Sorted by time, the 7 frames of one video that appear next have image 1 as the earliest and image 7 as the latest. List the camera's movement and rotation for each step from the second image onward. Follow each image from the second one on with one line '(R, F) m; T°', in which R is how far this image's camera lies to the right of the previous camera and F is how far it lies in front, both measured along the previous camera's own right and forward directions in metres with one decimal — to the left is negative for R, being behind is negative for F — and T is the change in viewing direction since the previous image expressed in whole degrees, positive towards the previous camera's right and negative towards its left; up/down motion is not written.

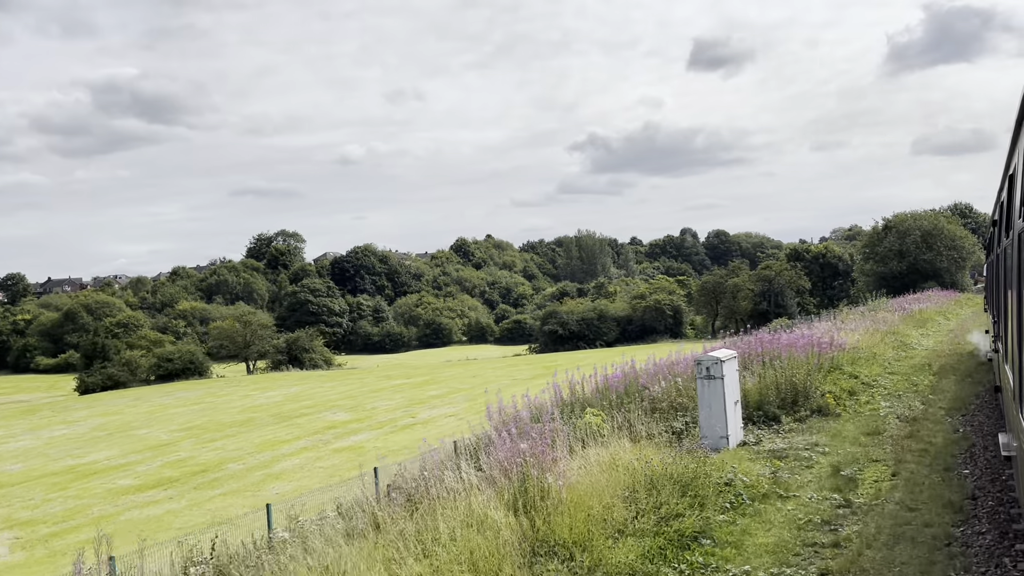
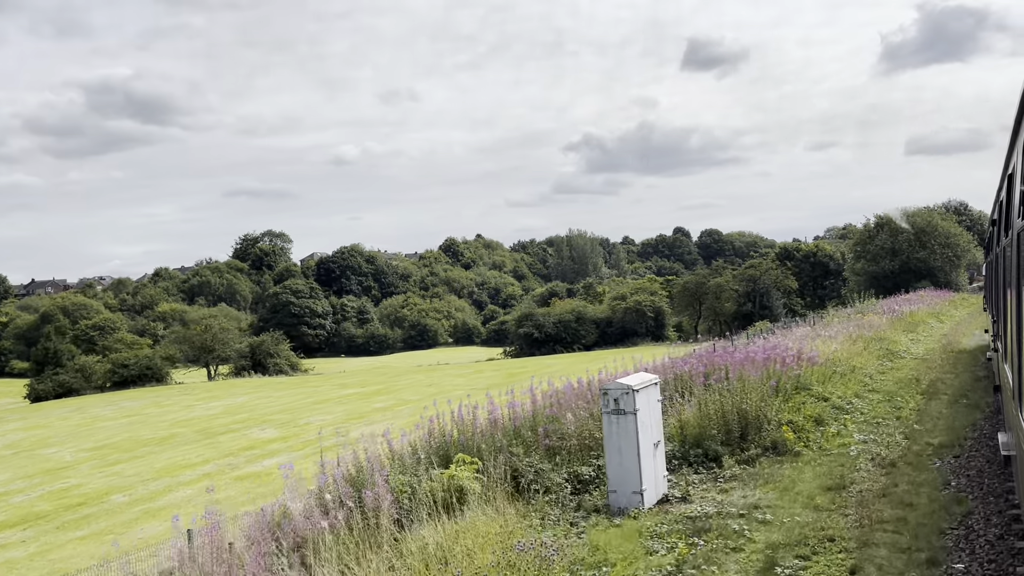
(+1.0, +1.9) m; 0°
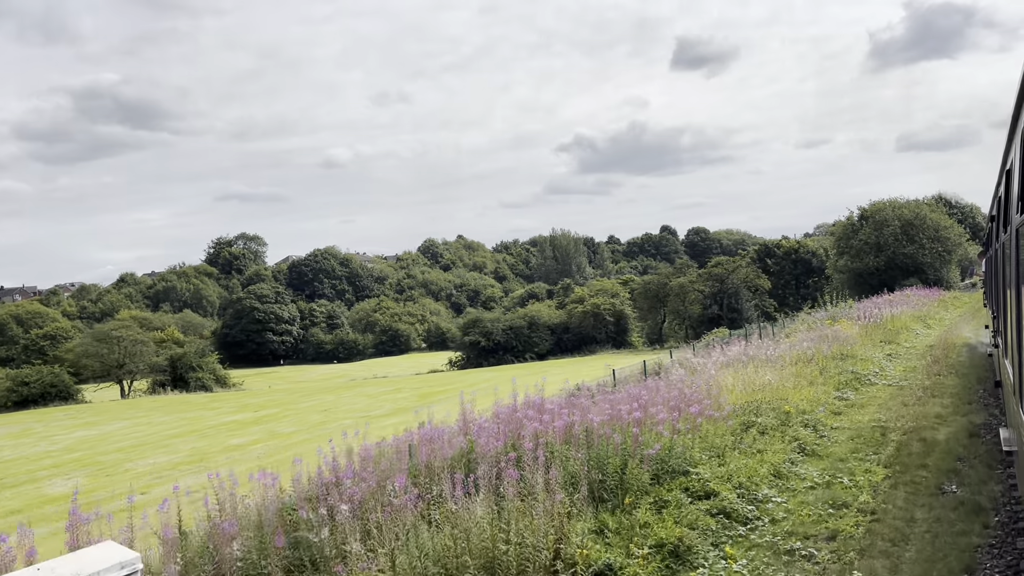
(+1.9, +3.8) m; 0°
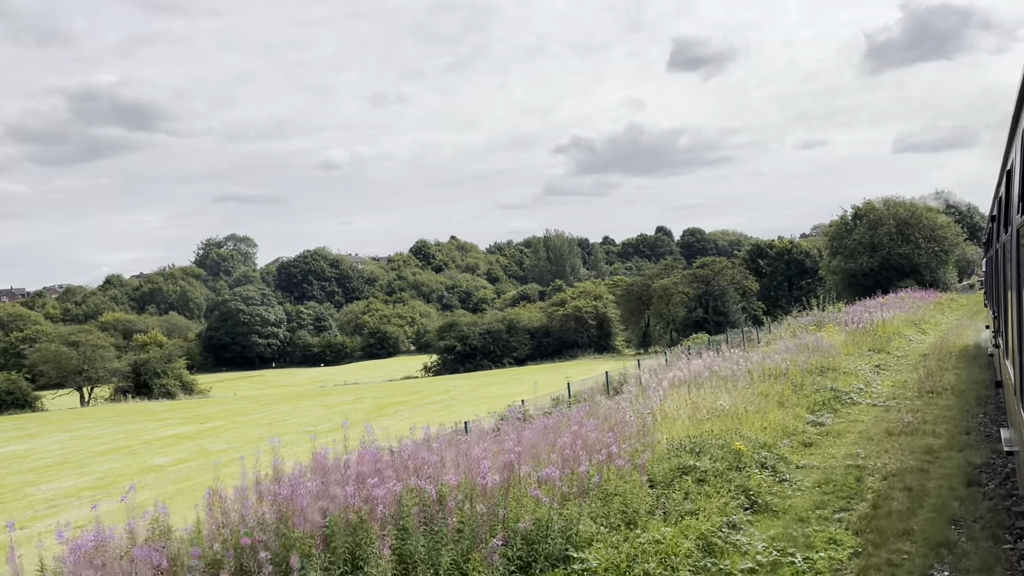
(+0.8, +1.5) m; 0°
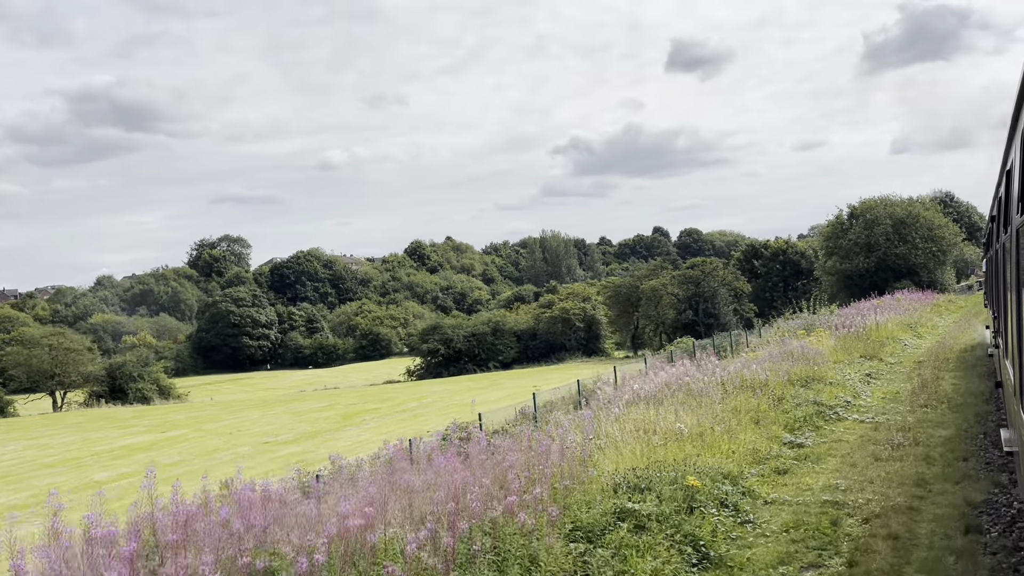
(+0.5, +1.0) m; 0°
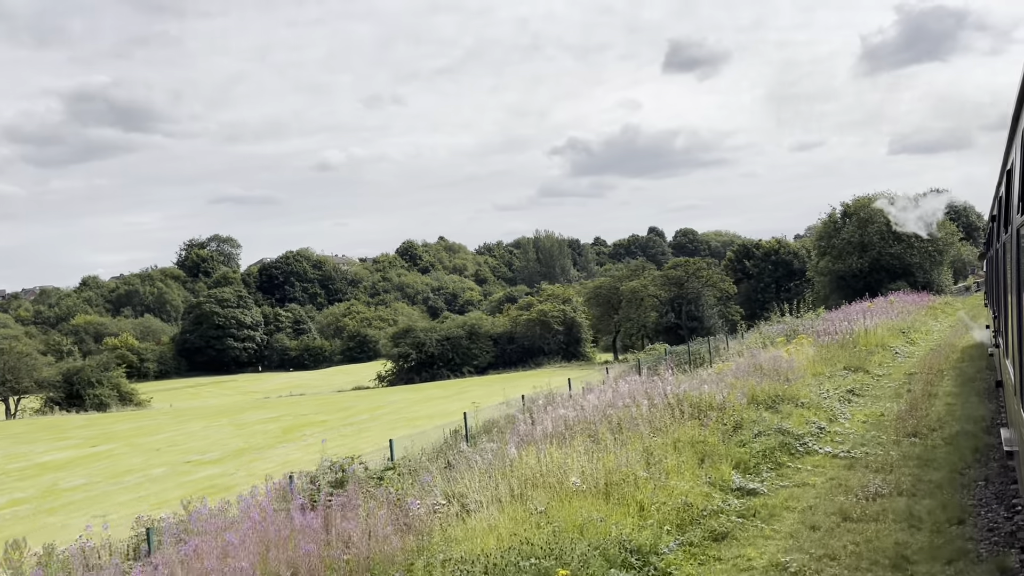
(+0.8, +1.5) m; 0°
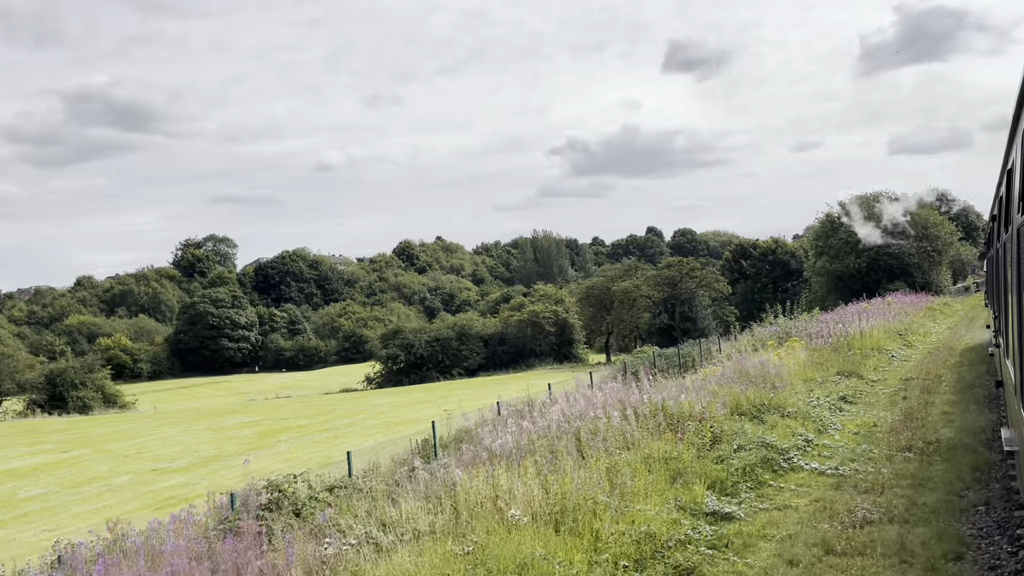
(+0.3, +0.6) m; 0°
